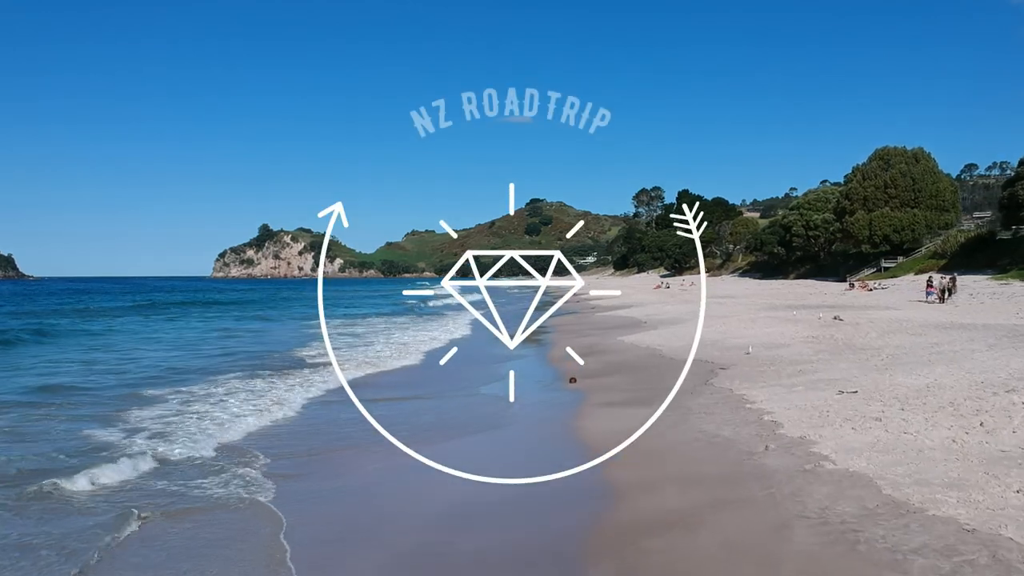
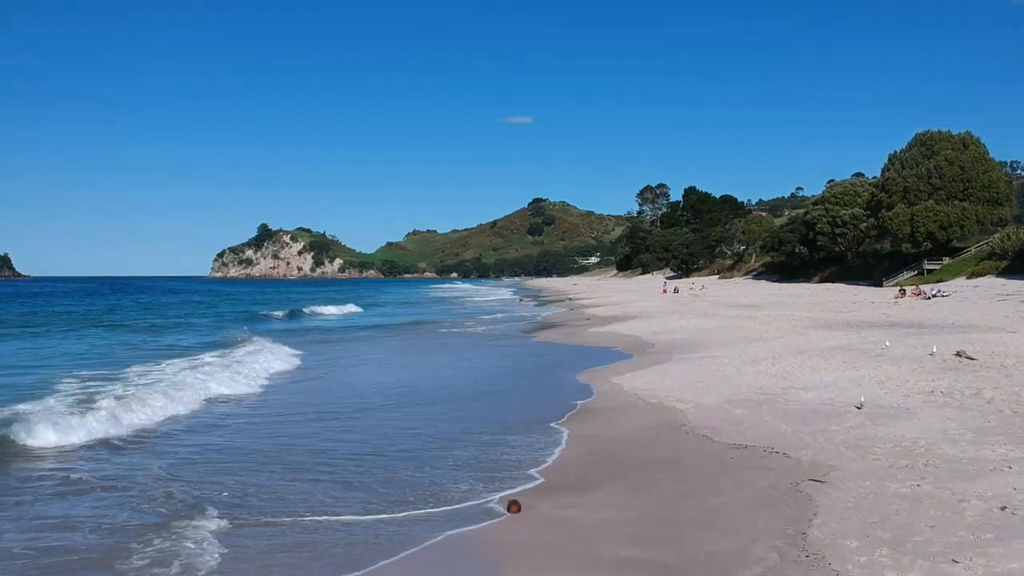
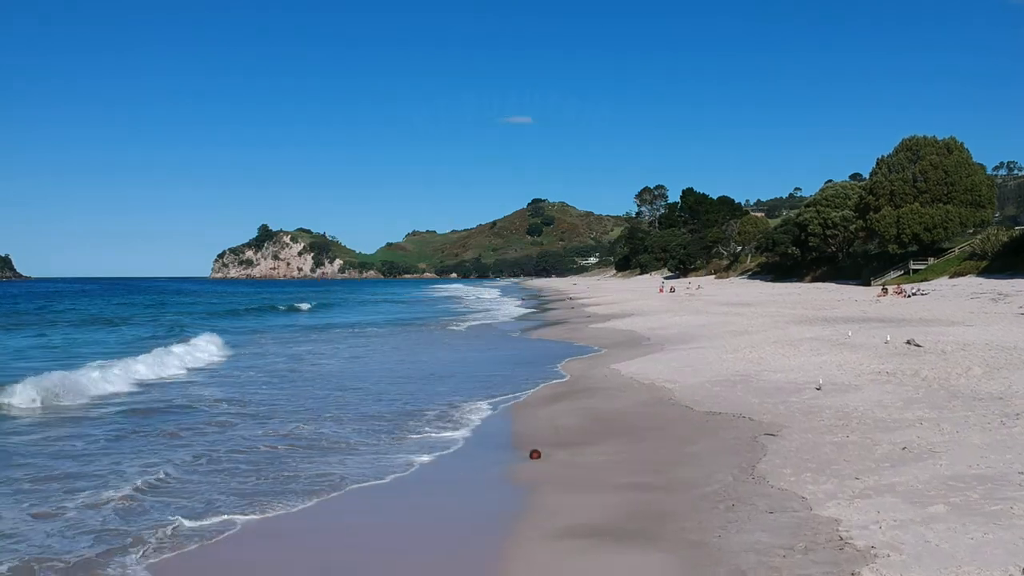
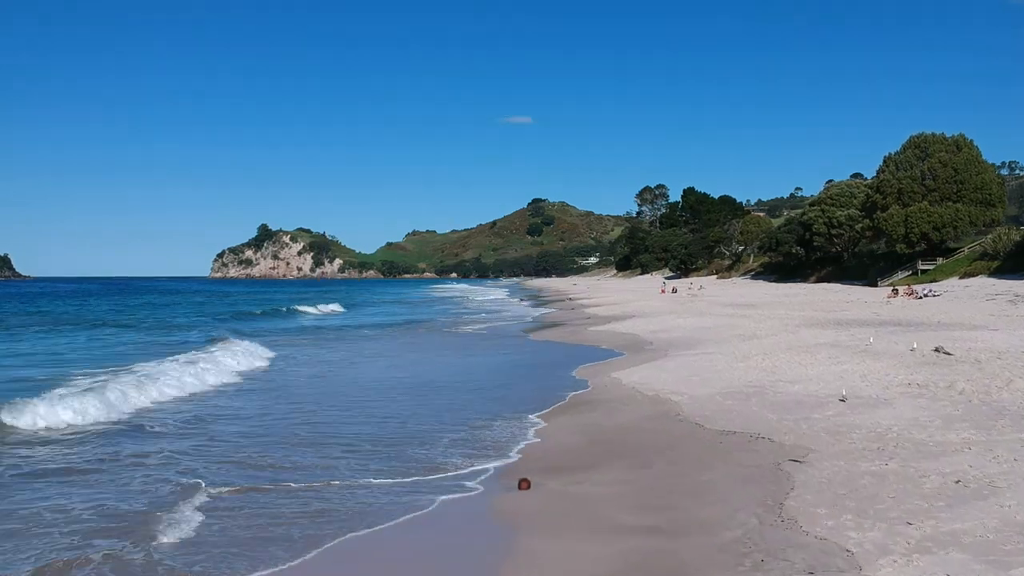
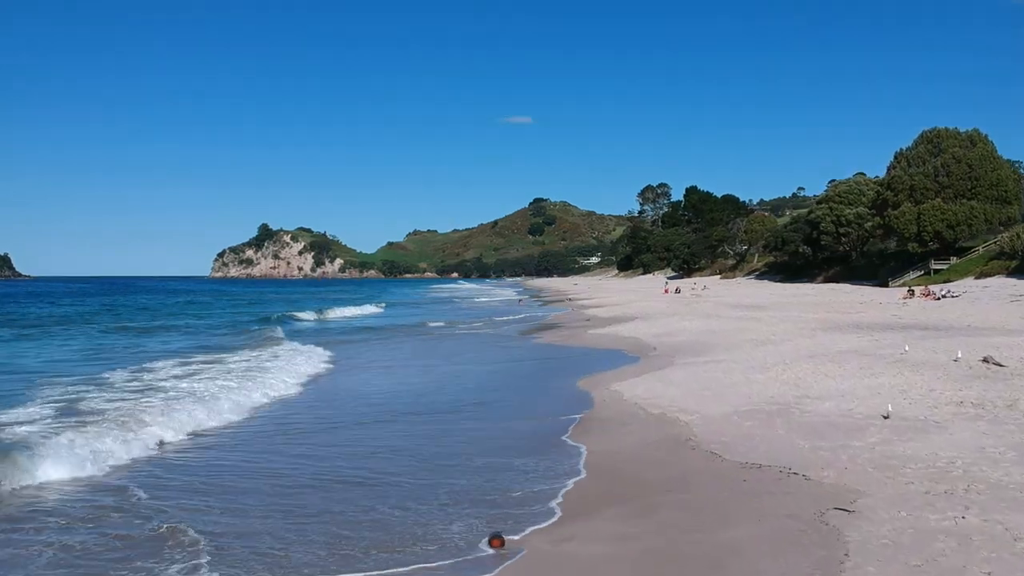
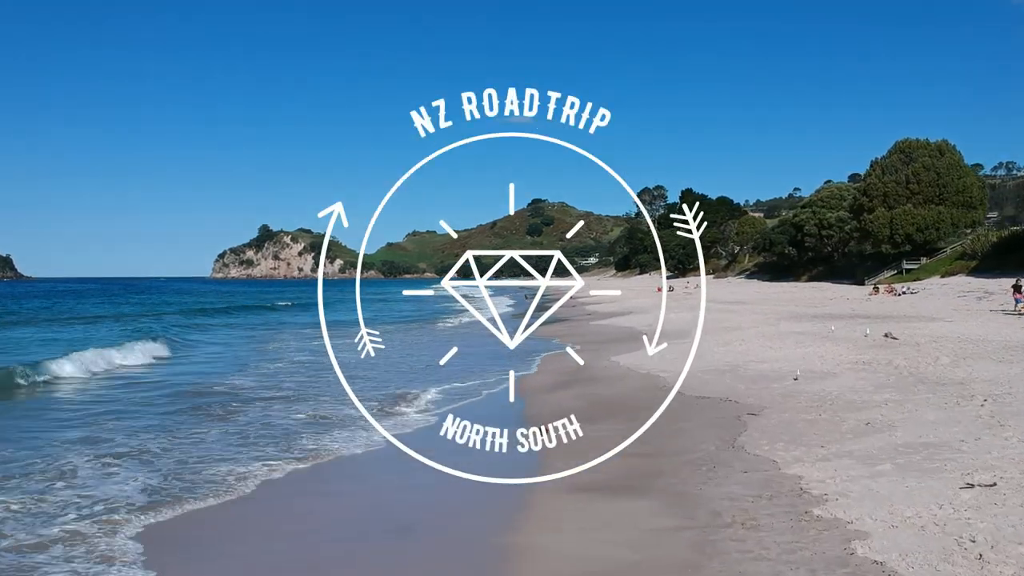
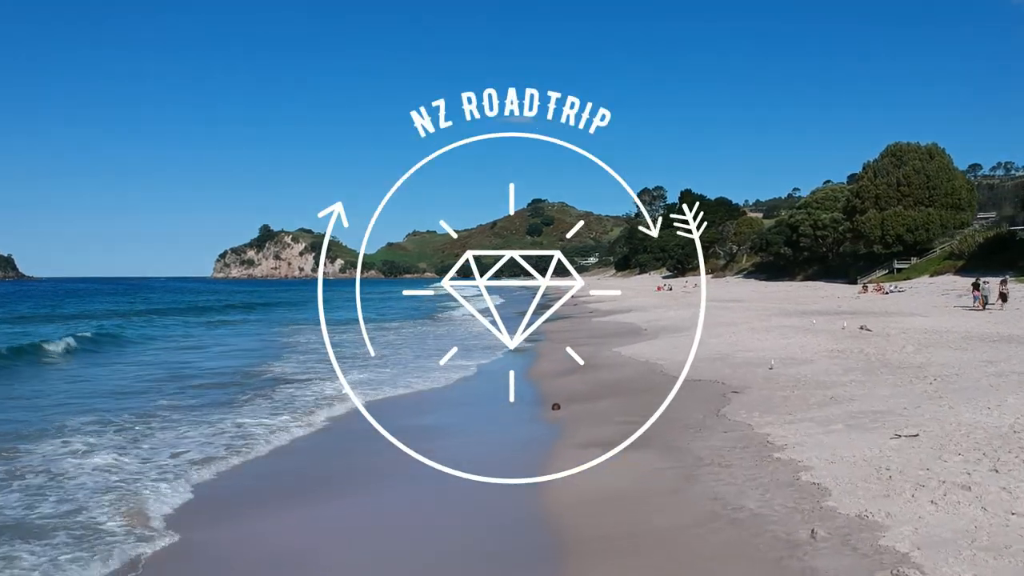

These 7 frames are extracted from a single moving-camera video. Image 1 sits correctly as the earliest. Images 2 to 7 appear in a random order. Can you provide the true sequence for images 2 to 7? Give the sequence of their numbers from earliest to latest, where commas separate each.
7, 6, 3, 4, 2, 5
